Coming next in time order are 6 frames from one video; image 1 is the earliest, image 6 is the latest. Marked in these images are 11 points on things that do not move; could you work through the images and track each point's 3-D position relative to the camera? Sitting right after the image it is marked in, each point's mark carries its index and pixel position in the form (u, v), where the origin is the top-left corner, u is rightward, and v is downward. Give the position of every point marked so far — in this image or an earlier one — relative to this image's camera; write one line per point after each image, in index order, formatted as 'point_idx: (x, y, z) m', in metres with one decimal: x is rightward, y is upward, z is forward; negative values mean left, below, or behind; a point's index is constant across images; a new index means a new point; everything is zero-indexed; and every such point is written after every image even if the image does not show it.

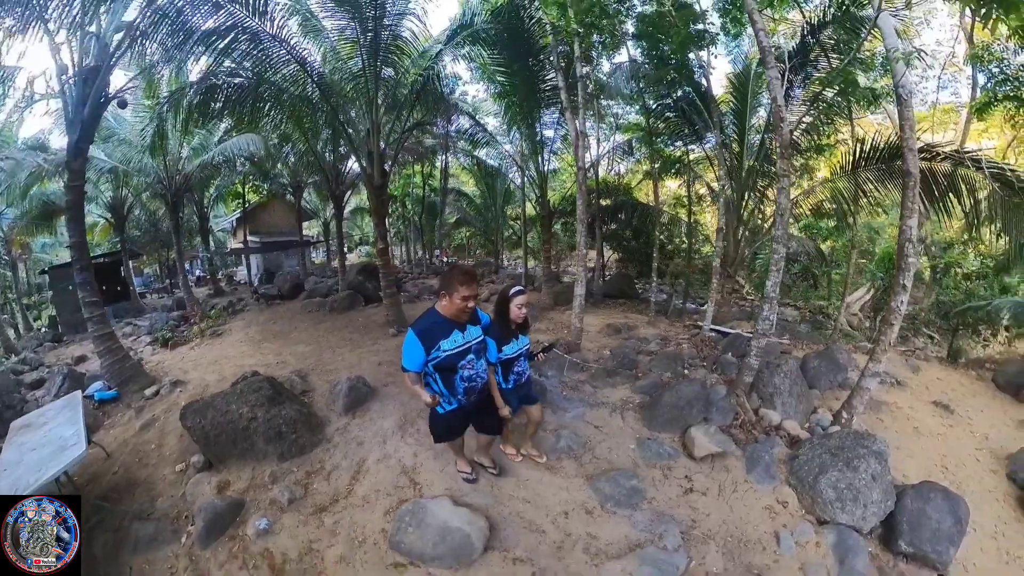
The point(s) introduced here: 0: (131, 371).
0: (-4.6, -1.0, +6.8) m
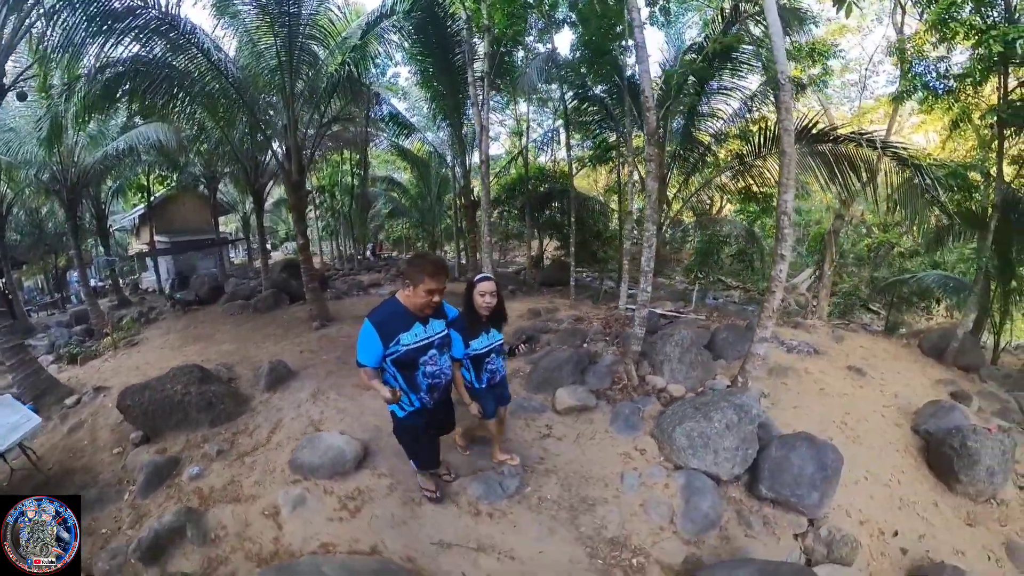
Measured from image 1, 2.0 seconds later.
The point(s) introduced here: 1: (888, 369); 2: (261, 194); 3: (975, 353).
0: (-5.2, -1.1, +5.9) m
1: (+4.3, -0.9, +6.2) m
2: (-4.7, +1.7, +10.1) m
3: (+5.3, -0.8, +6.3) m
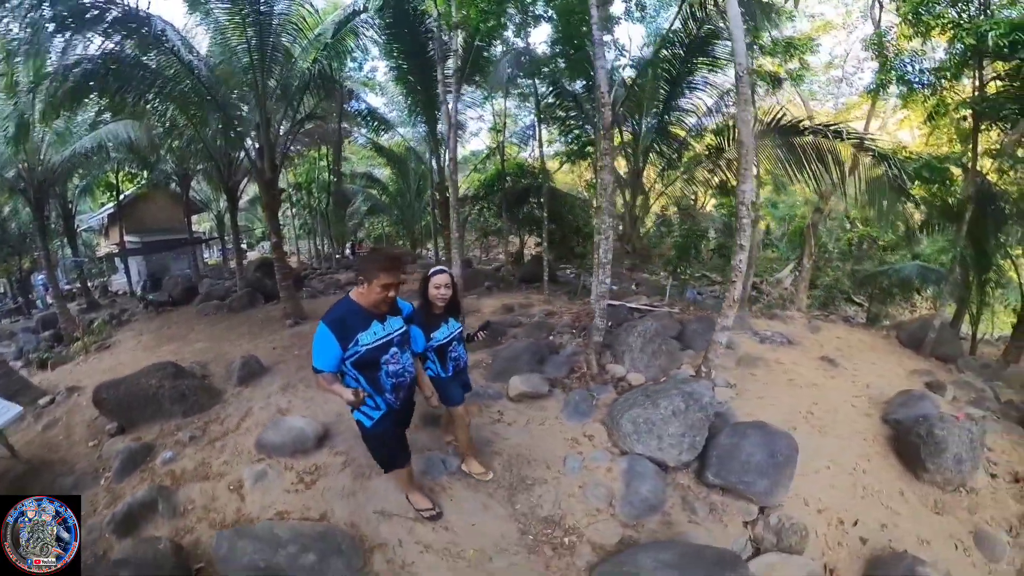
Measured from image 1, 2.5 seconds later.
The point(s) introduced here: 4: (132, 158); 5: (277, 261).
0: (-5.5, -1.1, +6.0) m
1: (+4.0, -0.8, +6.1) m
2: (-4.9, +1.7, +10.1) m
3: (+5.0, -0.6, +6.2) m
4: (-8.3, +2.8, +12.3) m
5: (-3.1, +0.3, +7.2) m
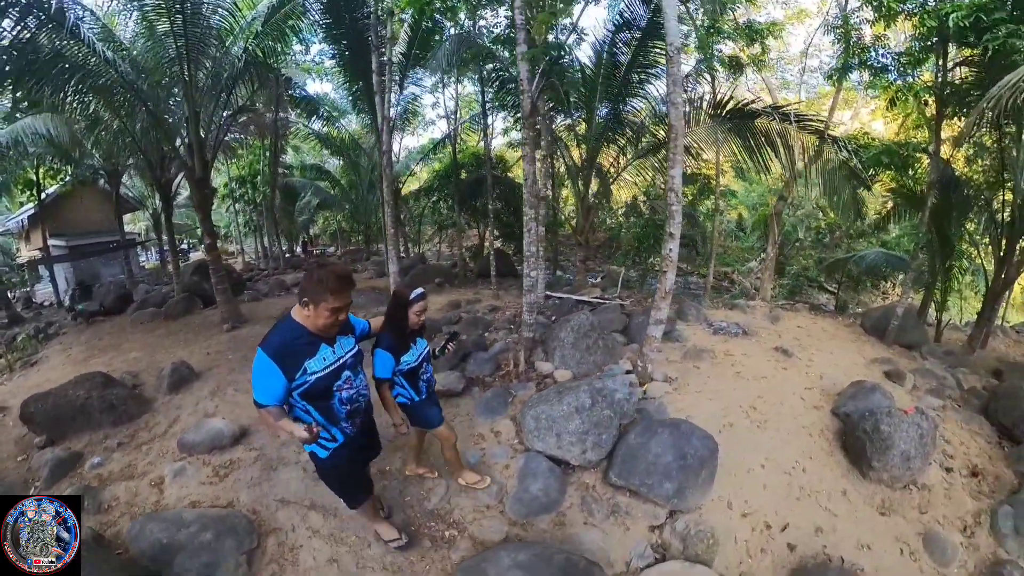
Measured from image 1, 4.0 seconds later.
0: (-6.0, -1.2, +5.8) m
1: (+3.4, -0.6, +5.9) m
2: (-5.5, +1.7, +9.9) m
3: (+4.5, -0.5, +6.0) m
4: (-8.9, +2.8, +12.1) m
5: (-3.7, +0.3, +7.0) m
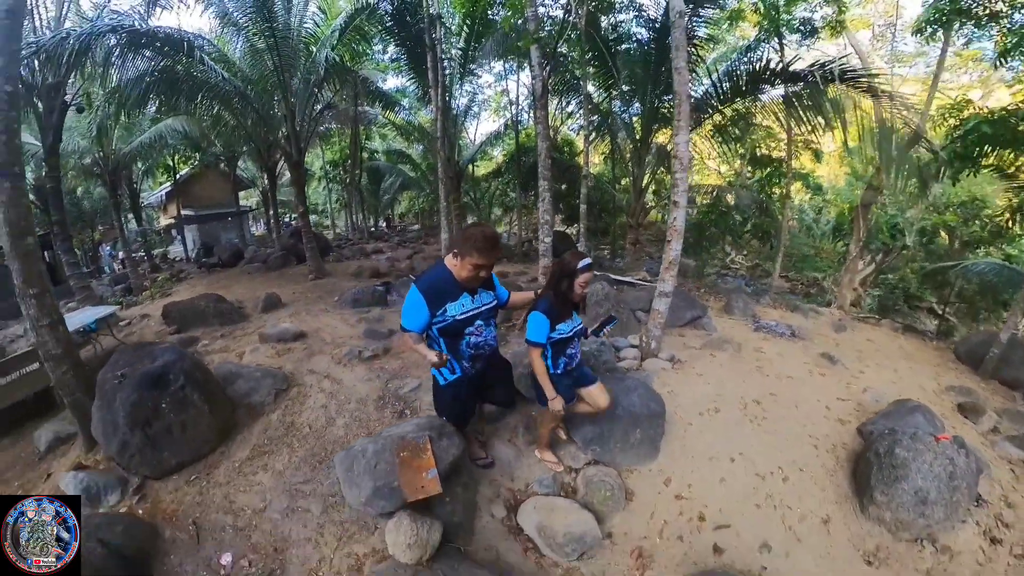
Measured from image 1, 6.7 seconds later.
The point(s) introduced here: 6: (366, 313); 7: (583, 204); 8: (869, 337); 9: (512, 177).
0: (-5.5, -0.6, +7.9) m
1: (+3.5, -0.7, +5.0) m
2: (-3.6, +2.5, +11.4) m
3: (+4.5, -0.7, +4.8) m
4: (-6.1, +3.8, +14.5) m
5: (-2.8, +0.8, +8.2) m
6: (-1.8, -0.3, +6.6) m
7: (+0.9, +1.0, +6.7) m
8: (+3.7, -0.5, +5.6) m
9: (-0.1, +2.2, +10.6) m
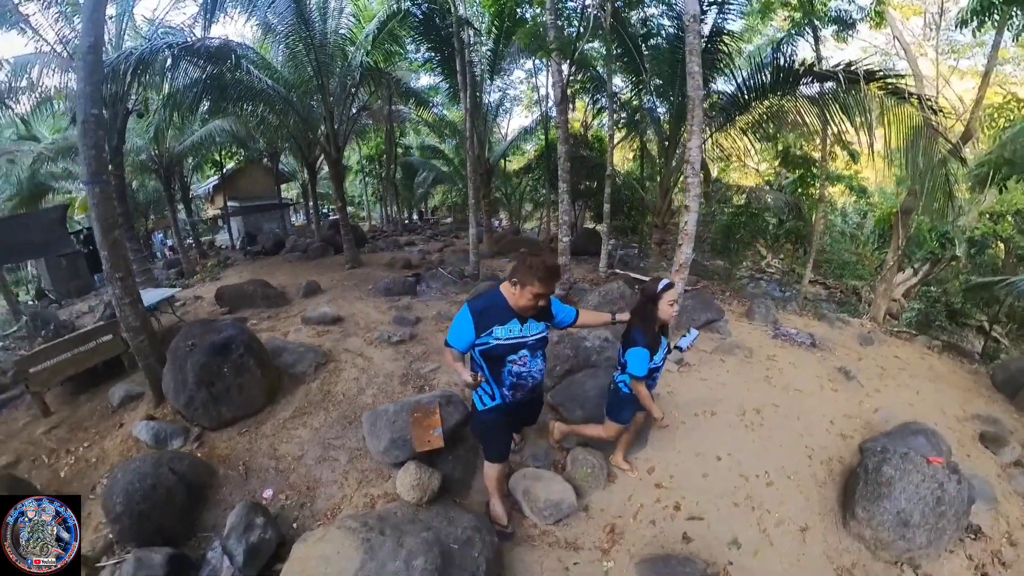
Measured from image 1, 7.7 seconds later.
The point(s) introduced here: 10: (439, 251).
0: (-5.1, -0.3, +8.5) m
1: (+3.5, -0.9, +4.7) m
2: (-2.7, +2.7, +11.8) m
3: (+4.5, -0.8, +4.3) m
4: (-4.8, +4.3, +15.1) m
5: (-2.4, +1.0, +8.5) m
6: (-1.5, -0.2, +6.9) m
7: (+1.2, +1.0, +6.6) m
8: (+3.8, -0.6, +5.3) m
9: (+0.7, +2.3, +10.6) m
10: (-1.4, +0.7, +10.4) m
